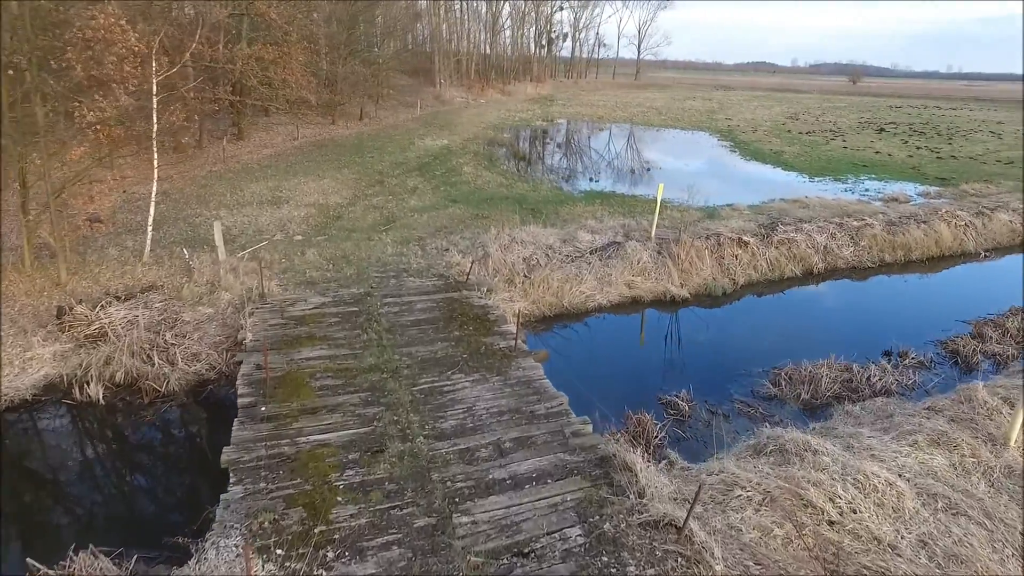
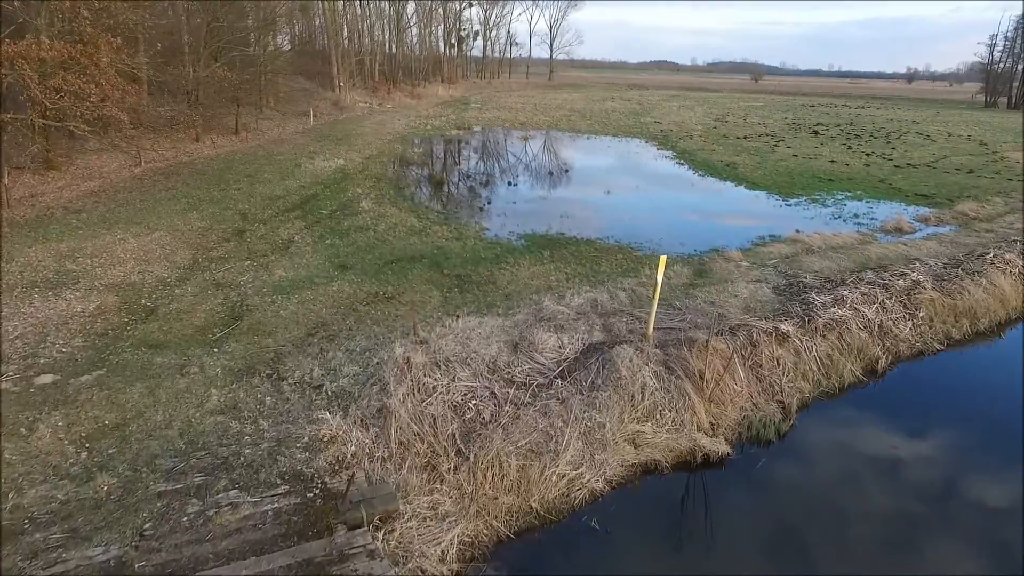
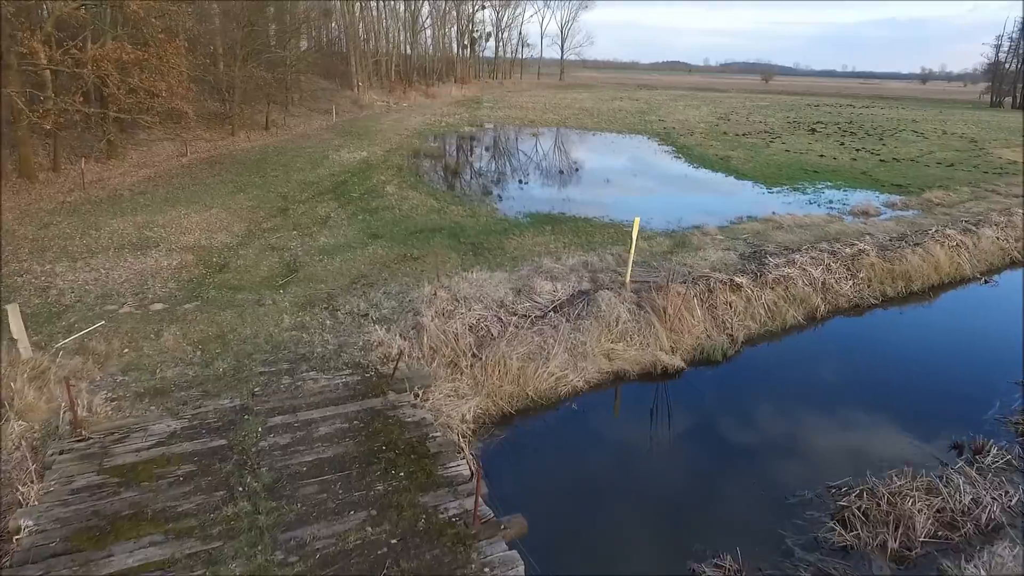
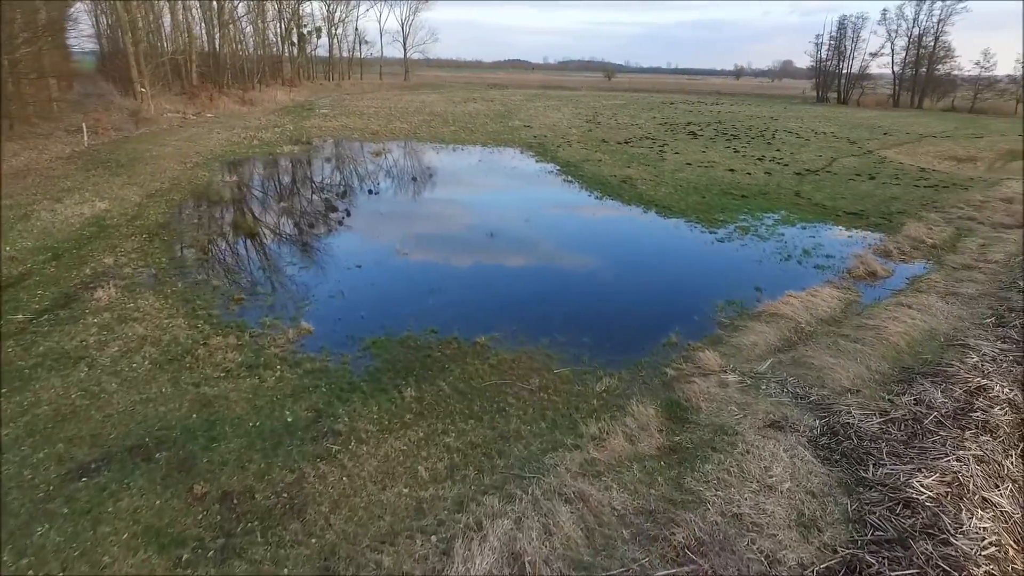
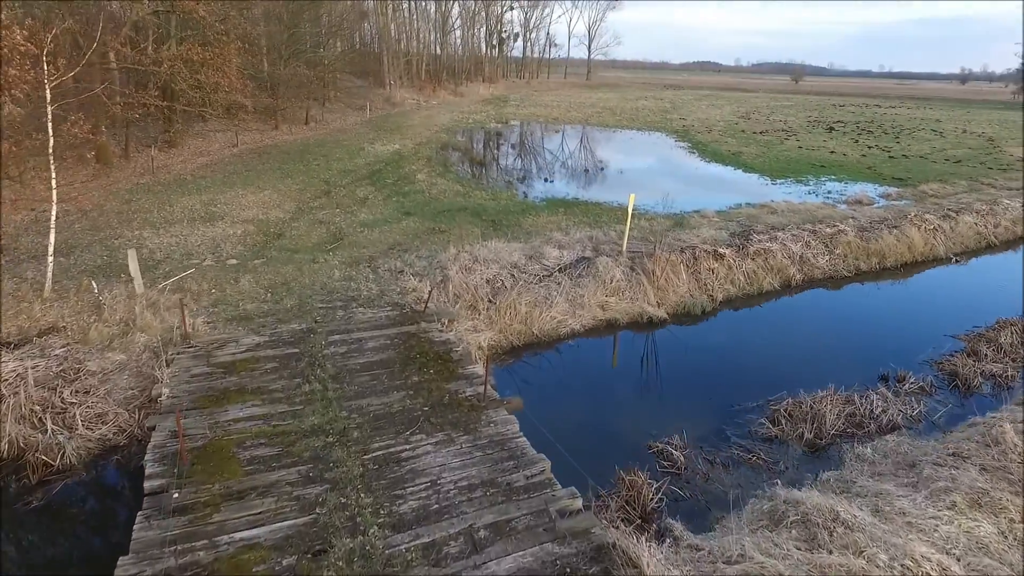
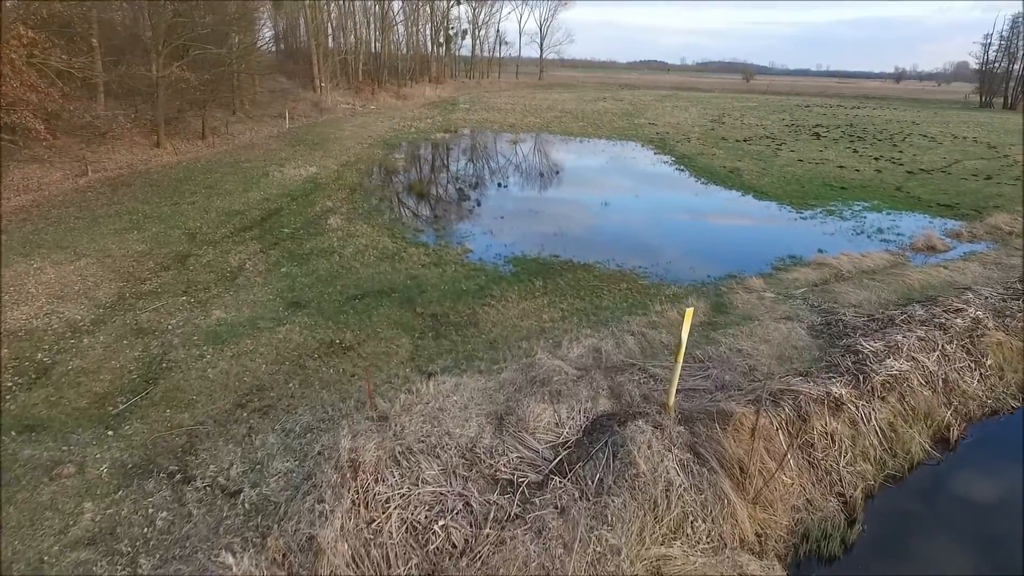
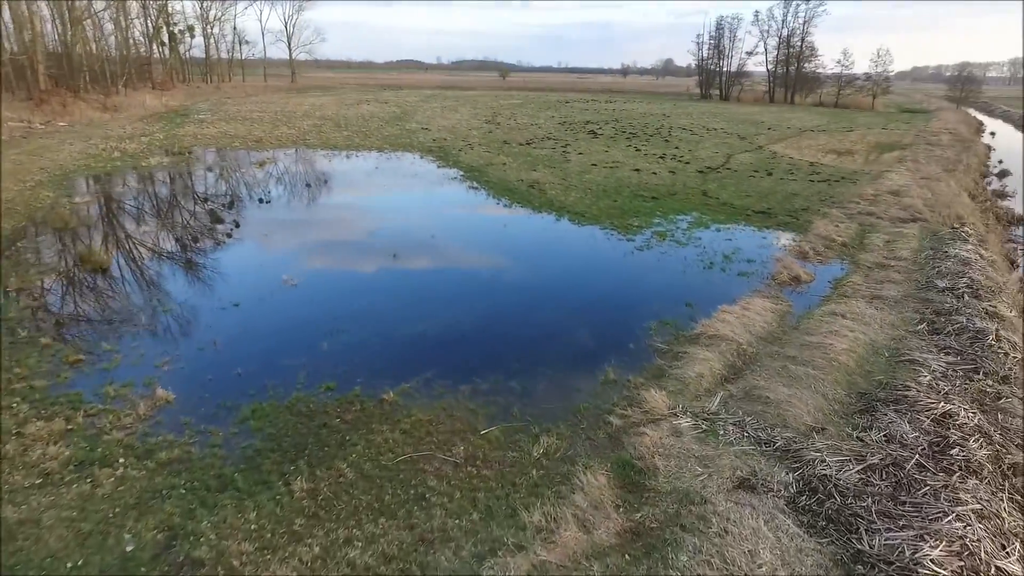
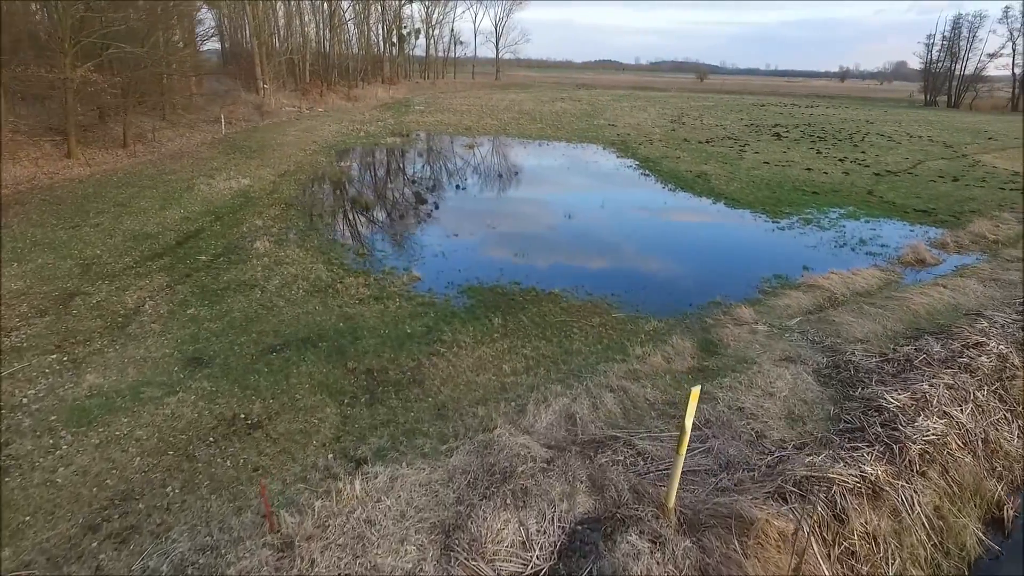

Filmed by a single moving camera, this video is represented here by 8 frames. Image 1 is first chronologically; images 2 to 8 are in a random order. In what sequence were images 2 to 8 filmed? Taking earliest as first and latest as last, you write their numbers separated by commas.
5, 3, 2, 6, 8, 4, 7
